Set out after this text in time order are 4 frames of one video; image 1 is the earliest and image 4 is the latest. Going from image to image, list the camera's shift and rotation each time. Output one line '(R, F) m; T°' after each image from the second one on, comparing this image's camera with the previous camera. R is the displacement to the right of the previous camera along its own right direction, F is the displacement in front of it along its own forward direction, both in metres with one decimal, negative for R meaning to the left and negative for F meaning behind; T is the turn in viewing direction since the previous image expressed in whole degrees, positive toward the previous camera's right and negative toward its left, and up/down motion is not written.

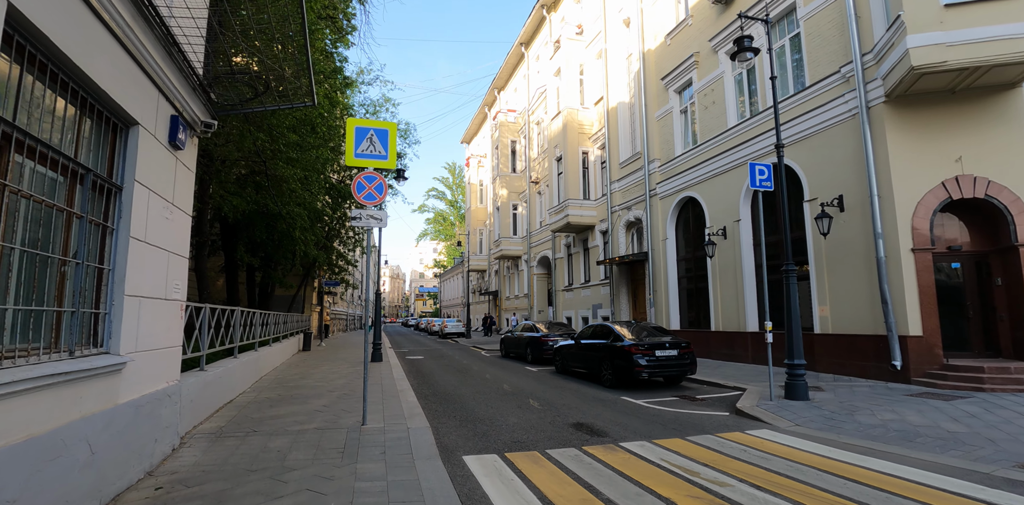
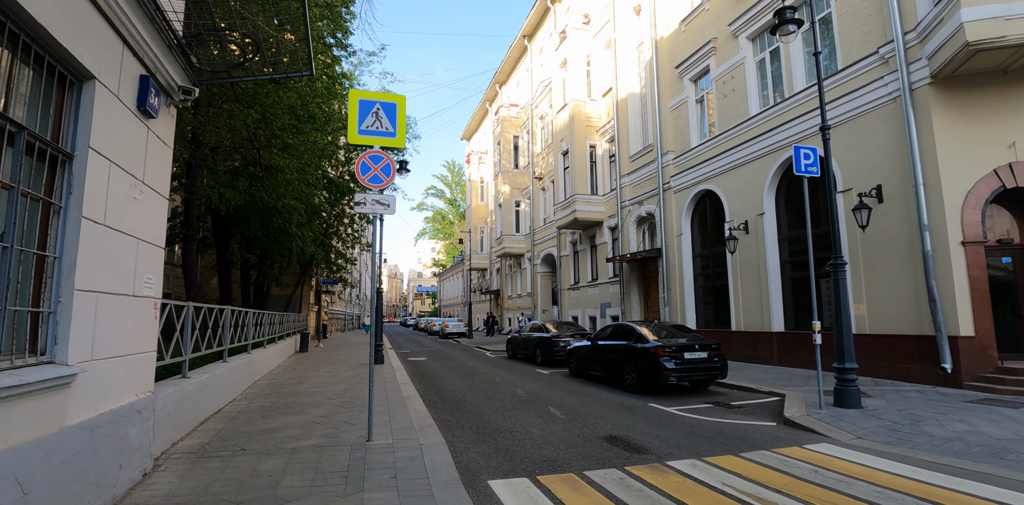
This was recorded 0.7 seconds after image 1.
(-0.4, +0.8) m; 0°
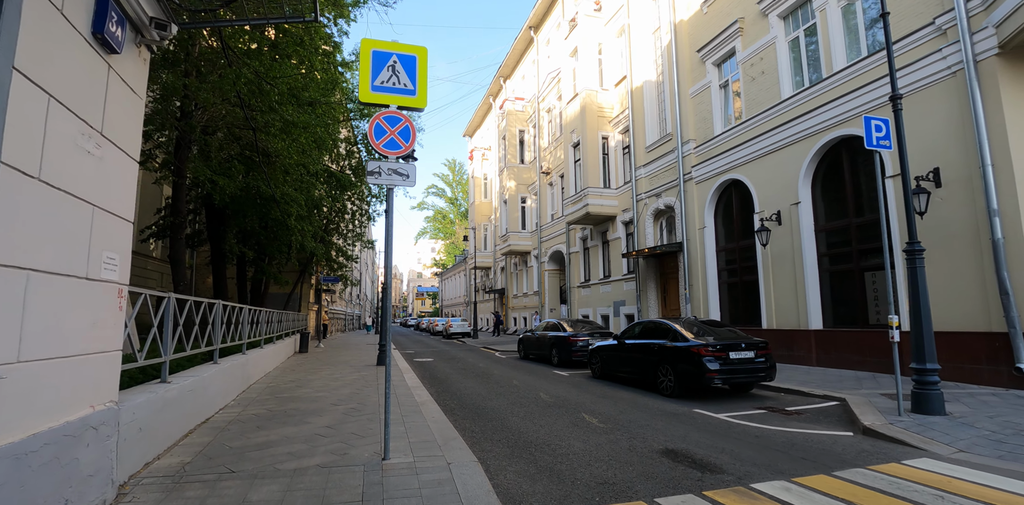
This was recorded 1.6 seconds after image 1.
(-0.4, +1.0) m; 0°
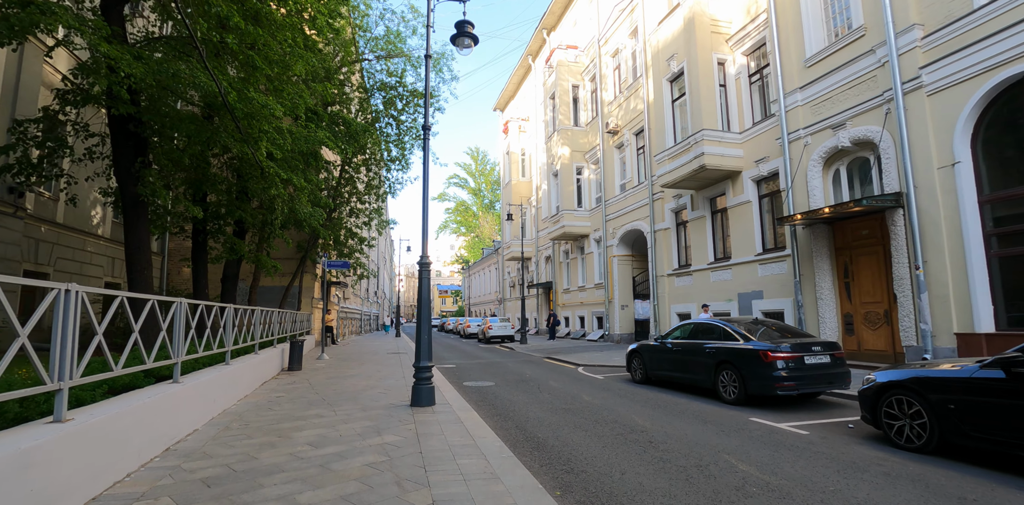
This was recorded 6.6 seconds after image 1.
(-2.0, +6.1) m; -2°
